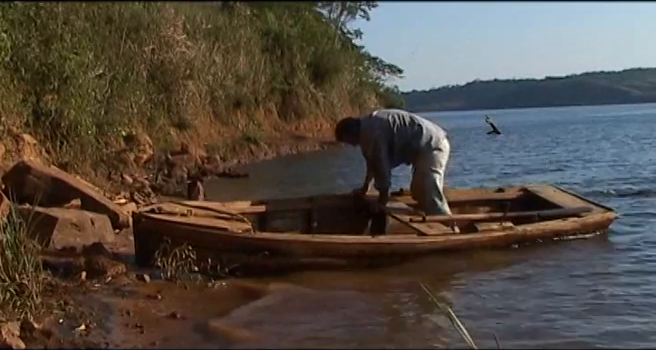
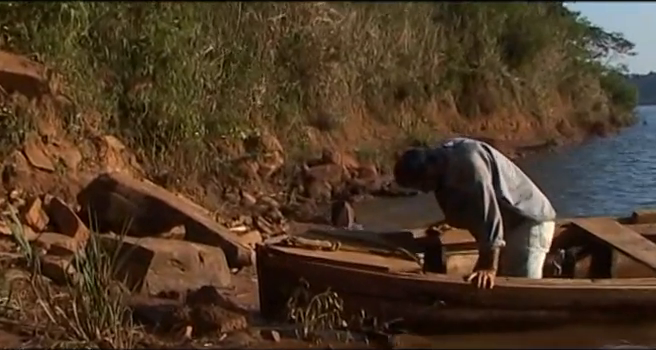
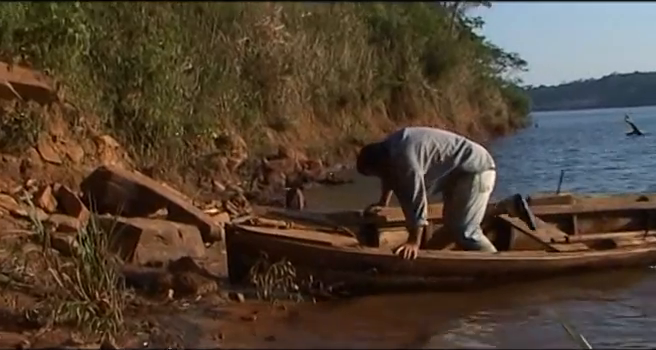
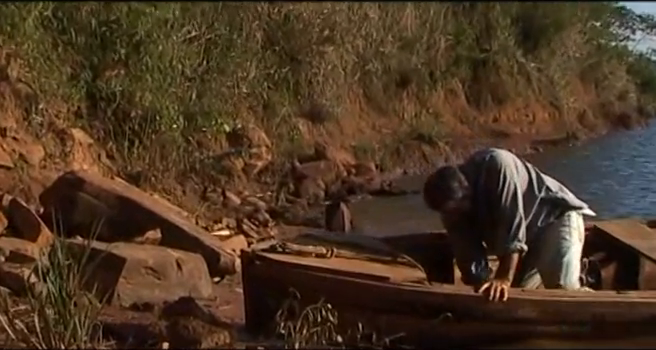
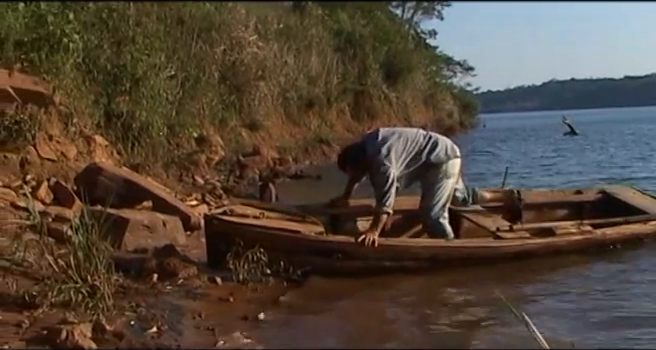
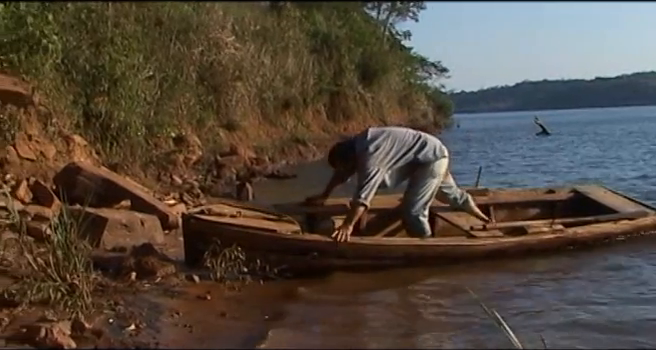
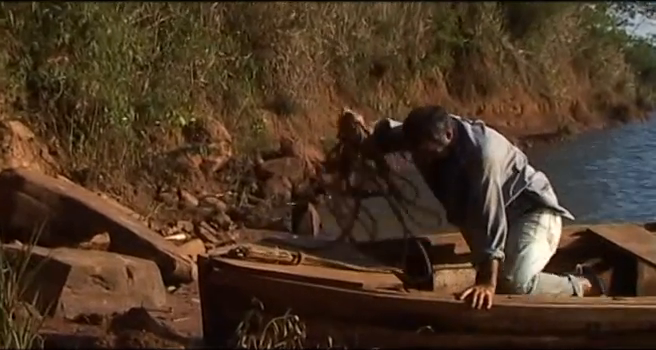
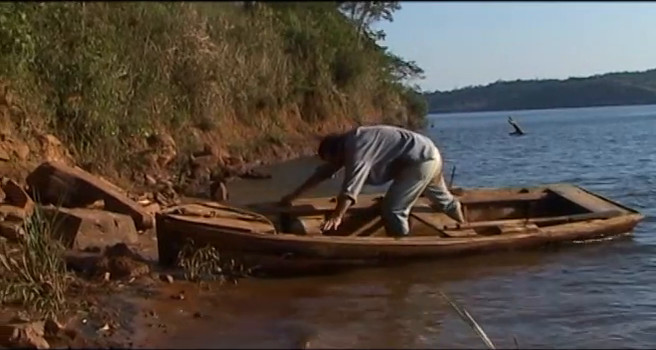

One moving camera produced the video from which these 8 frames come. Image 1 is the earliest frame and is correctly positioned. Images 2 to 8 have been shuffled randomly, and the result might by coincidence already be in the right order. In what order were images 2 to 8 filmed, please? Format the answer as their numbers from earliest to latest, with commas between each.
8, 6, 5, 3, 2, 4, 7
